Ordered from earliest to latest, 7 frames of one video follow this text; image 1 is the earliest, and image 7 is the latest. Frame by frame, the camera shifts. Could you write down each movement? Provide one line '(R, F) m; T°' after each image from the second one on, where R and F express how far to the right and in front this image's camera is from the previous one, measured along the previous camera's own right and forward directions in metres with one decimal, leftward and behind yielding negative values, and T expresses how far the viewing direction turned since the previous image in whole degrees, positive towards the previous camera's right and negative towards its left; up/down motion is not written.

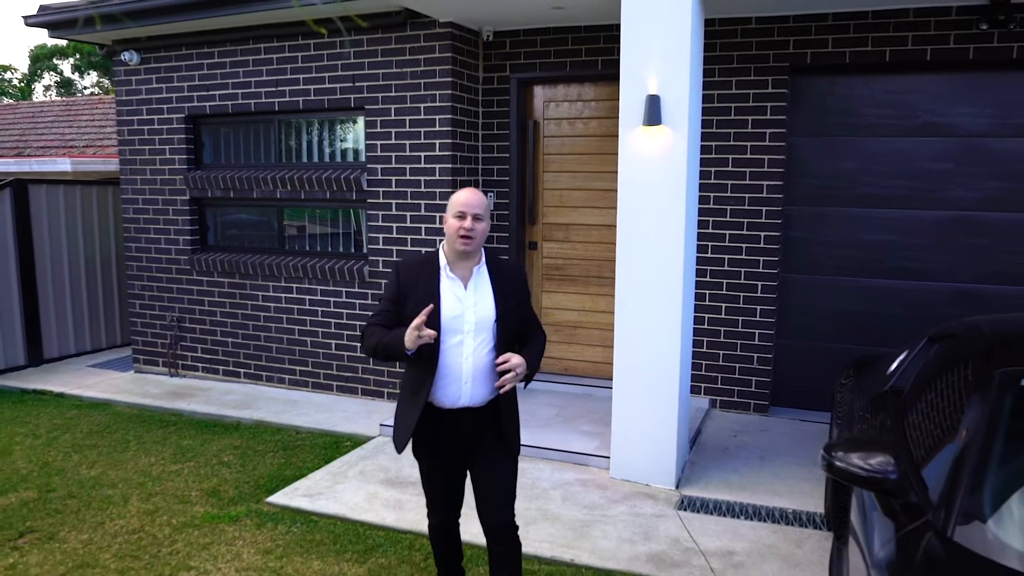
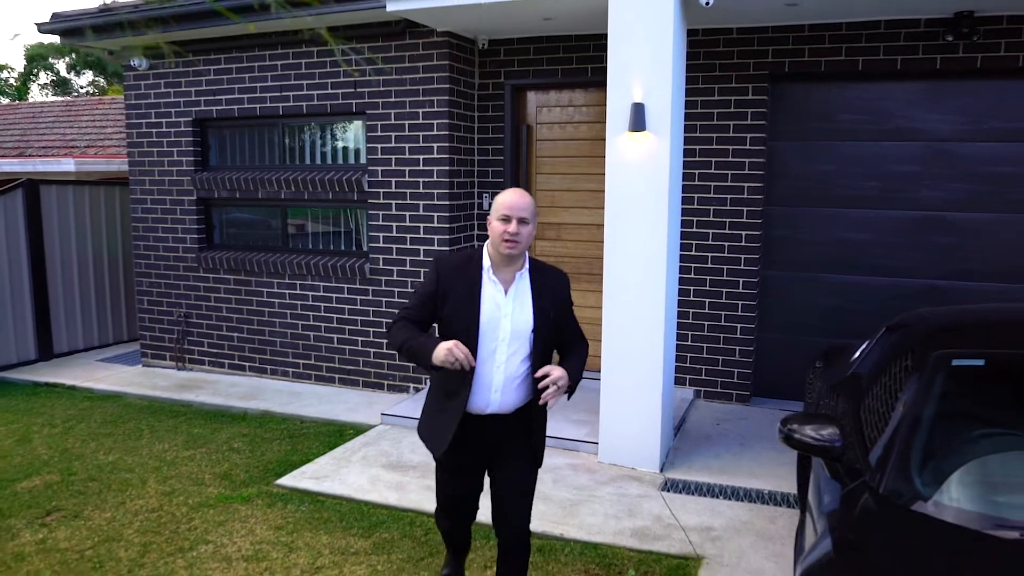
(0.0, -0.3) m; 0°
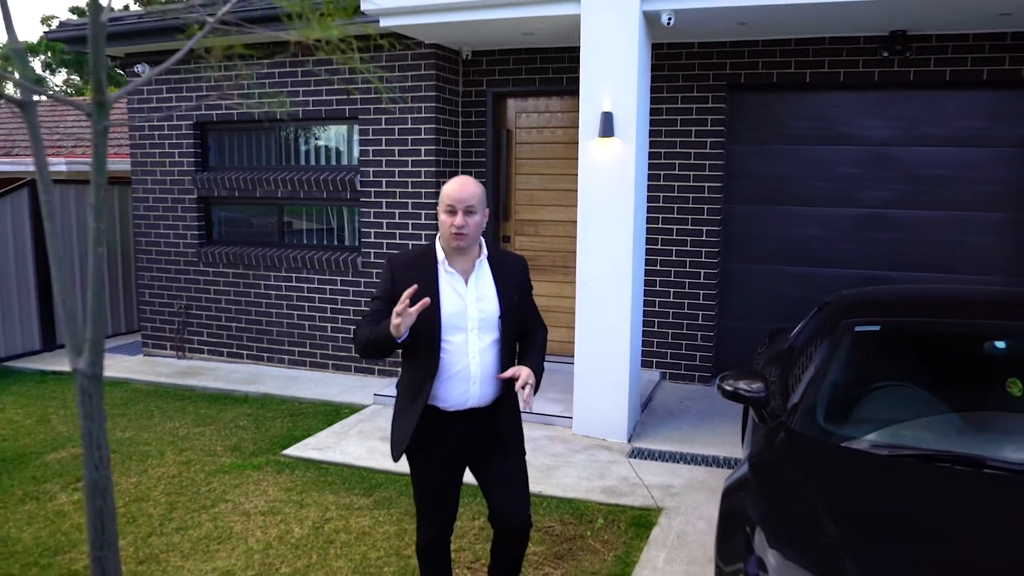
(0.0, -0.5) m; +2°
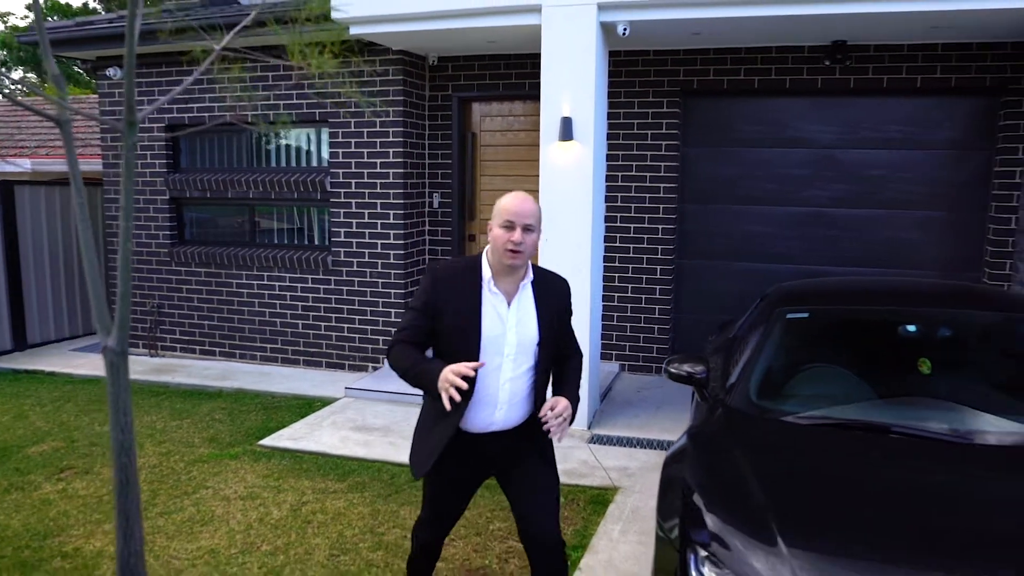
(0.0, -0.3) m; +2°
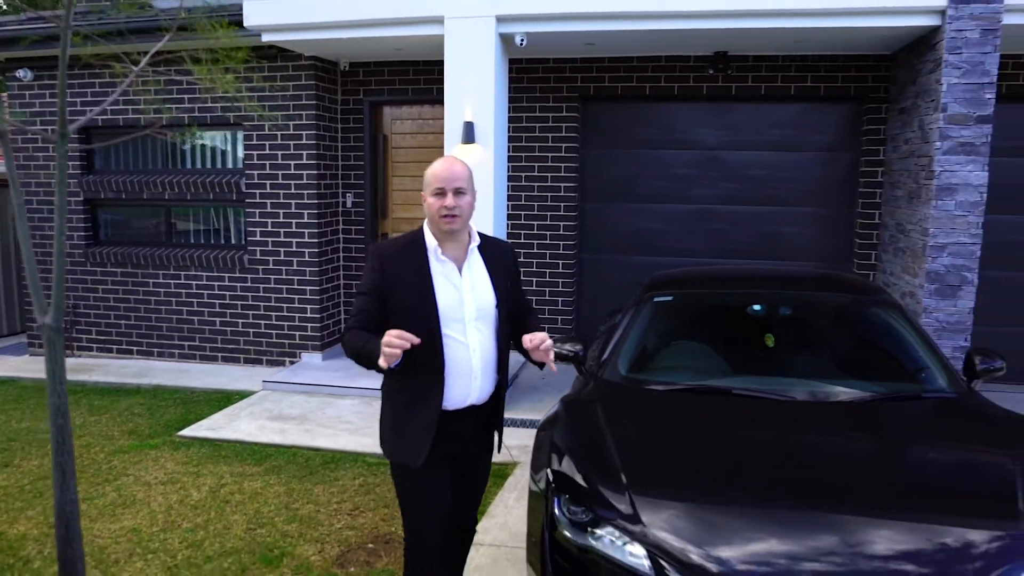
(+0.1, -0.4) m; +5°
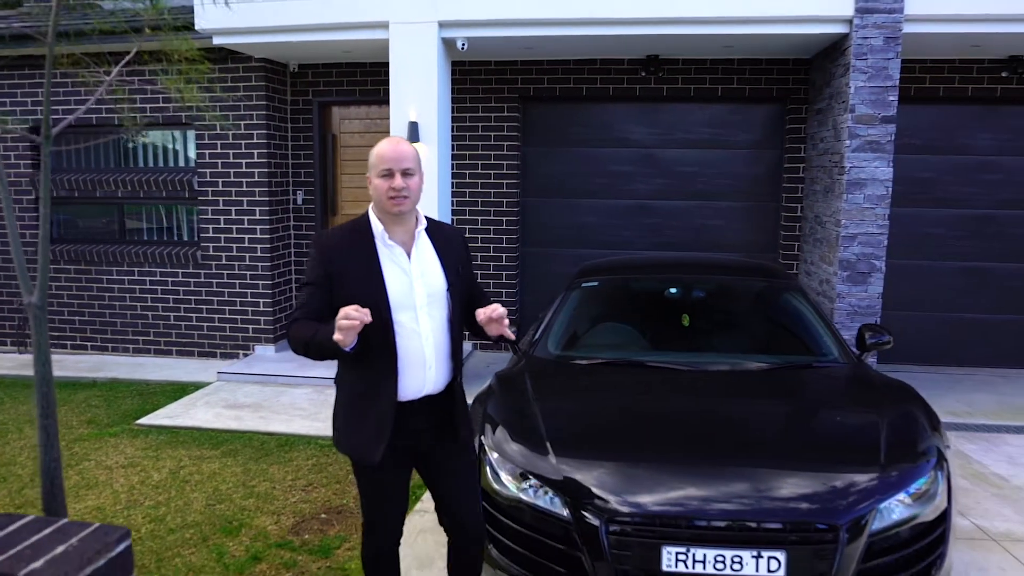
(+0.1, -0.3) m; +3°
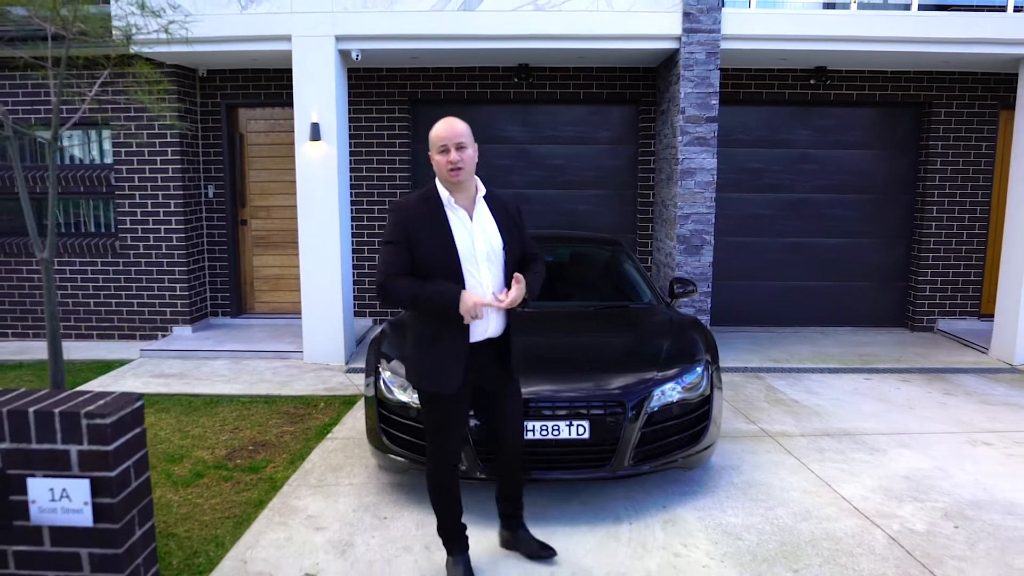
(+0.1, -1.0) m; +6°
